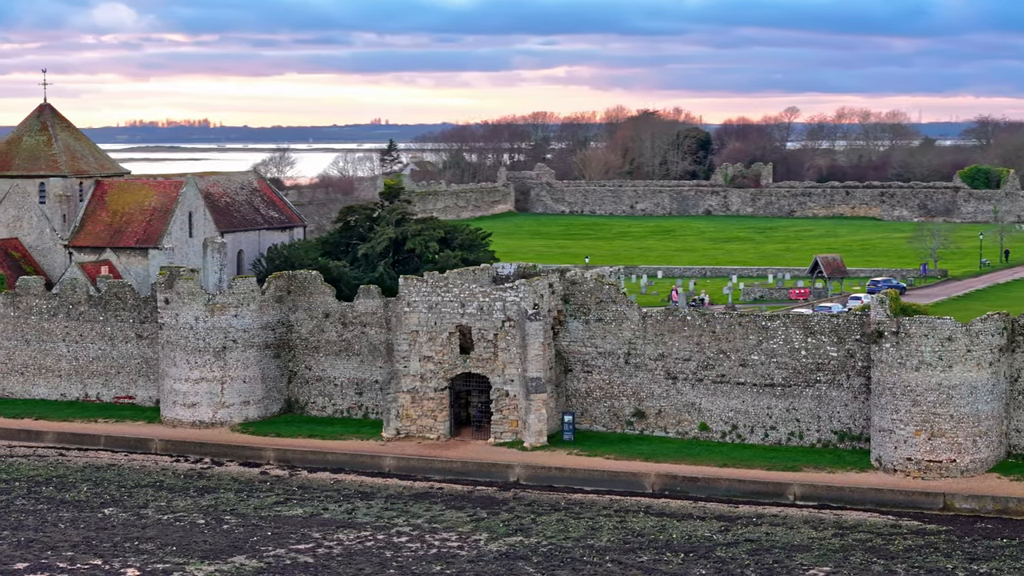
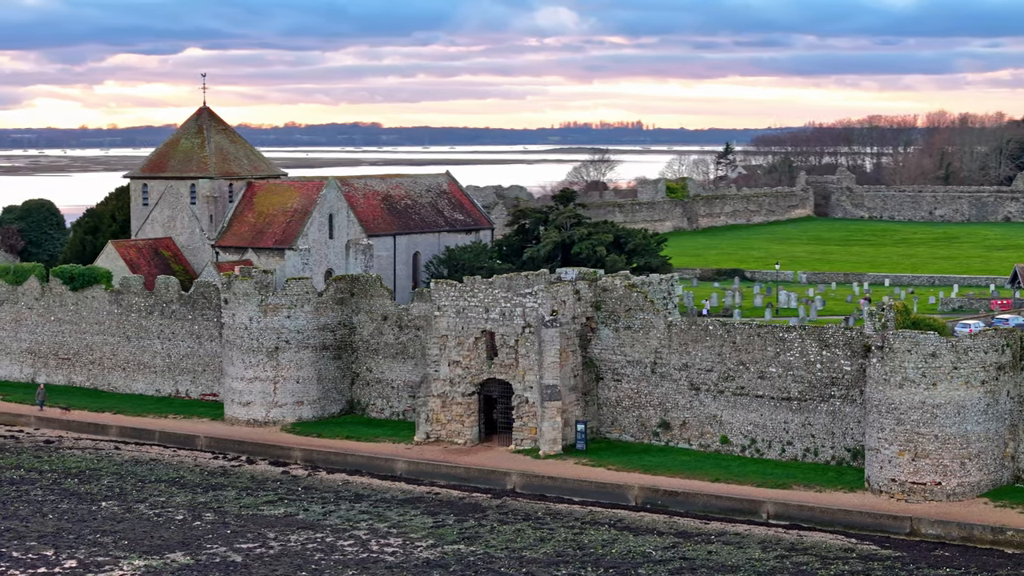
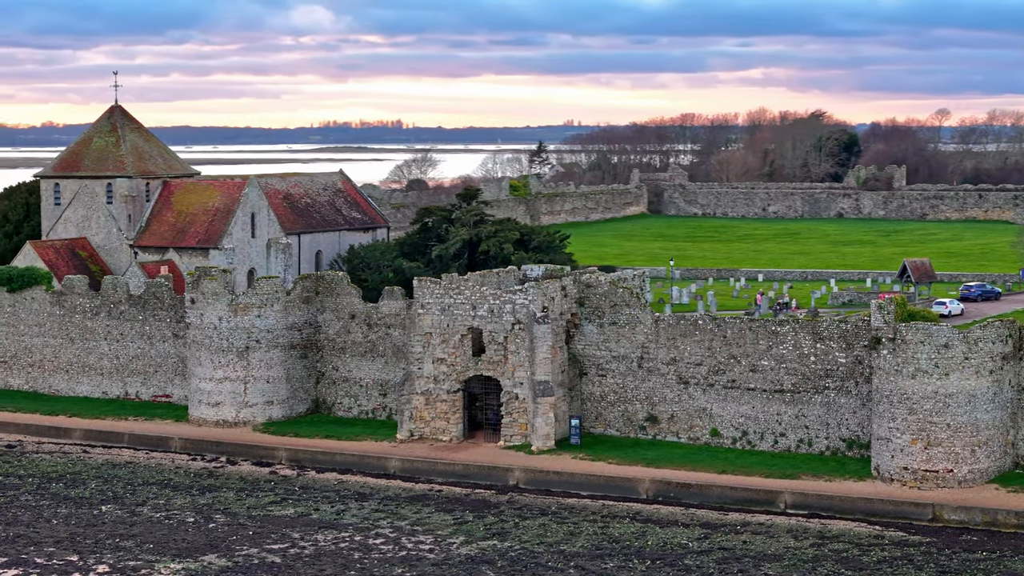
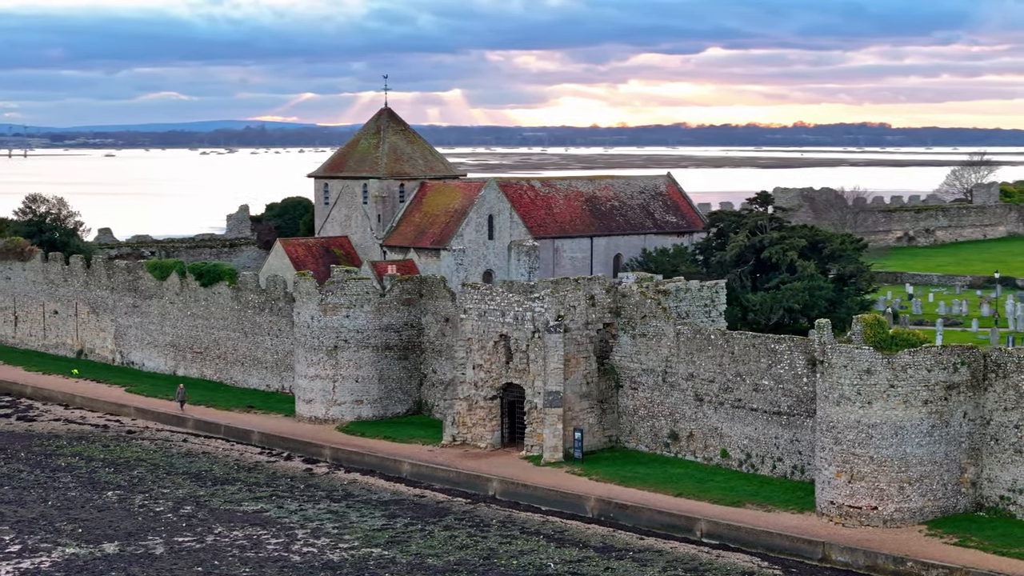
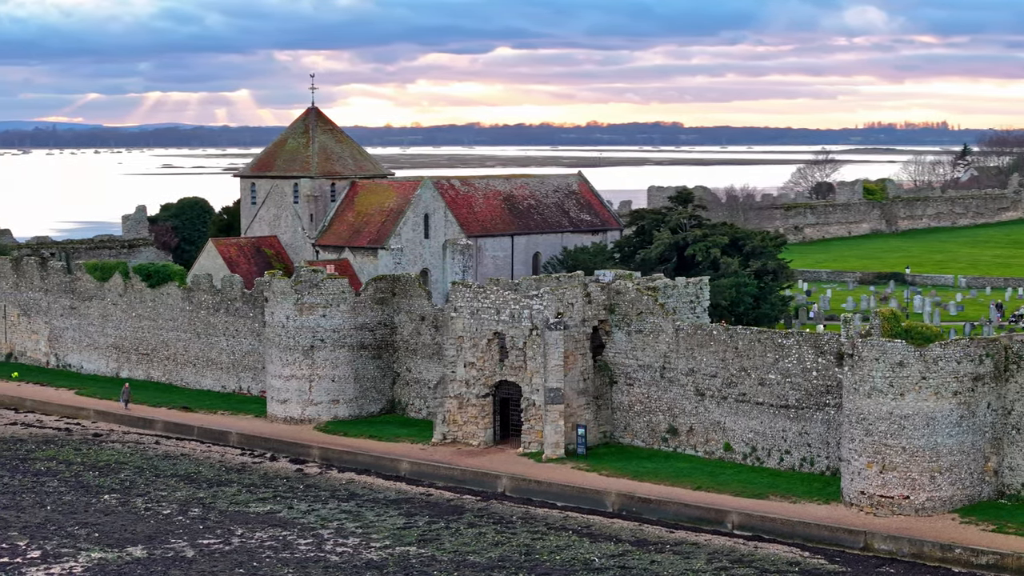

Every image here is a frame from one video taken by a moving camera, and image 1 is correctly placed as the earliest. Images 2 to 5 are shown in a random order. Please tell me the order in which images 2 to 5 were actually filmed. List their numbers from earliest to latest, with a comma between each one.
3, 2, 5, 4
